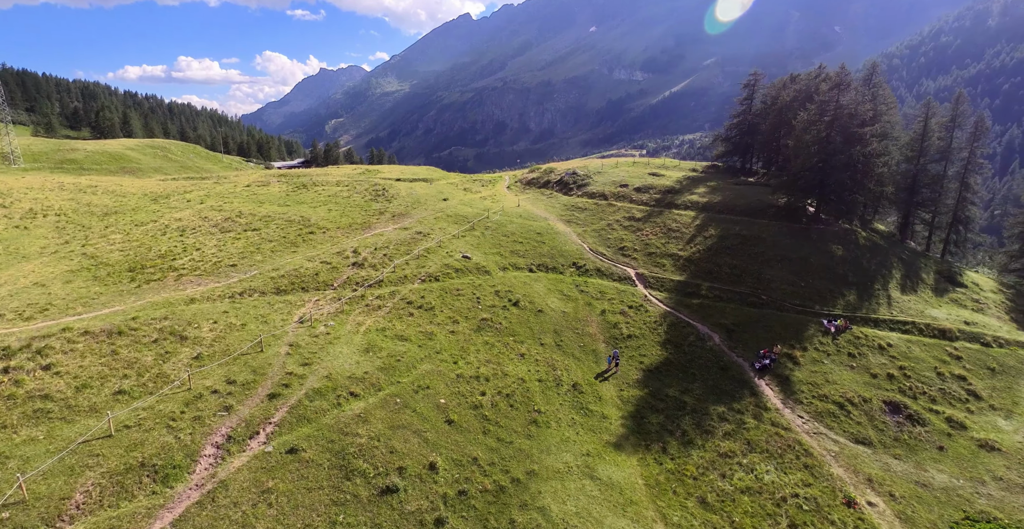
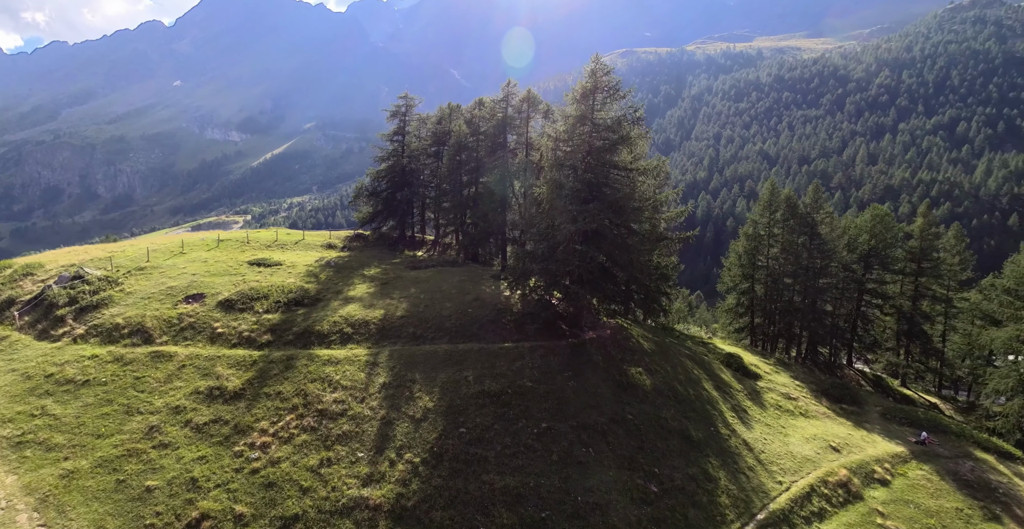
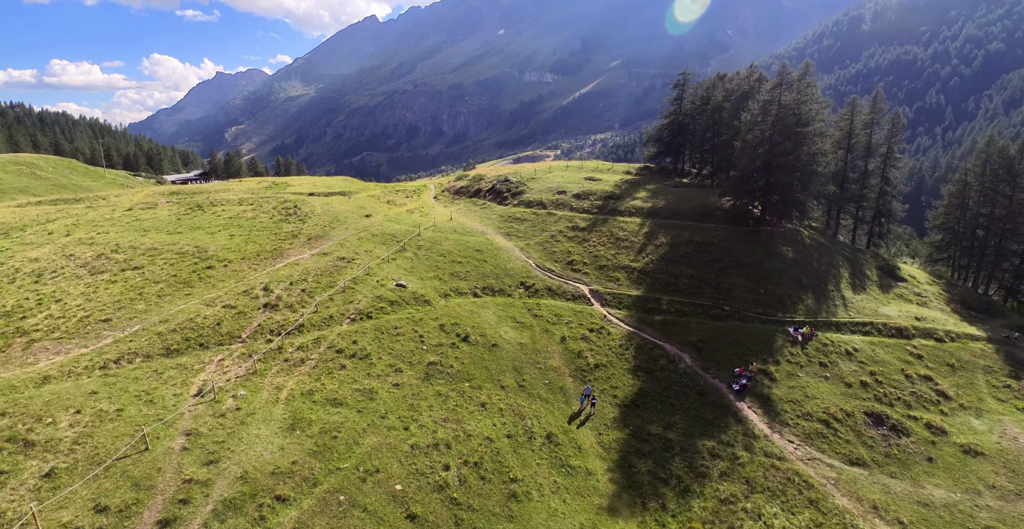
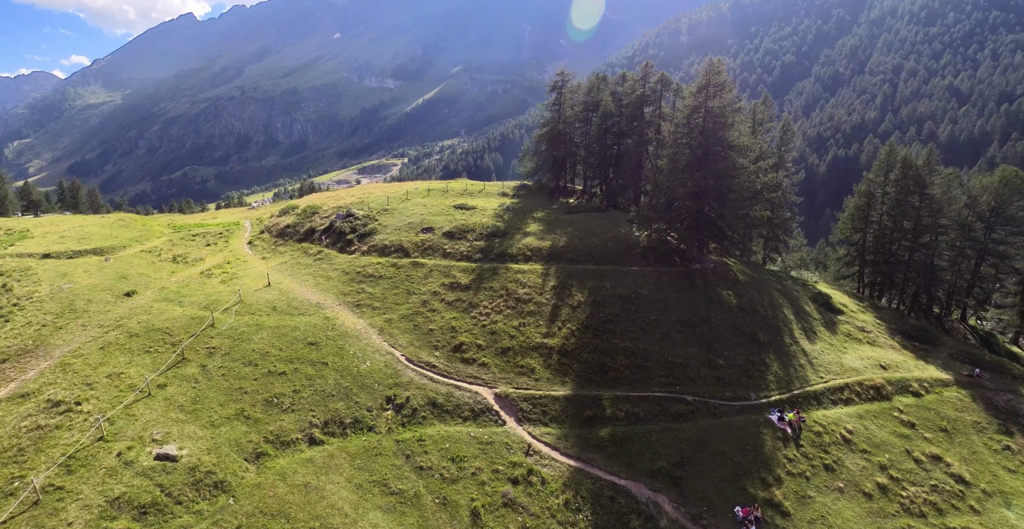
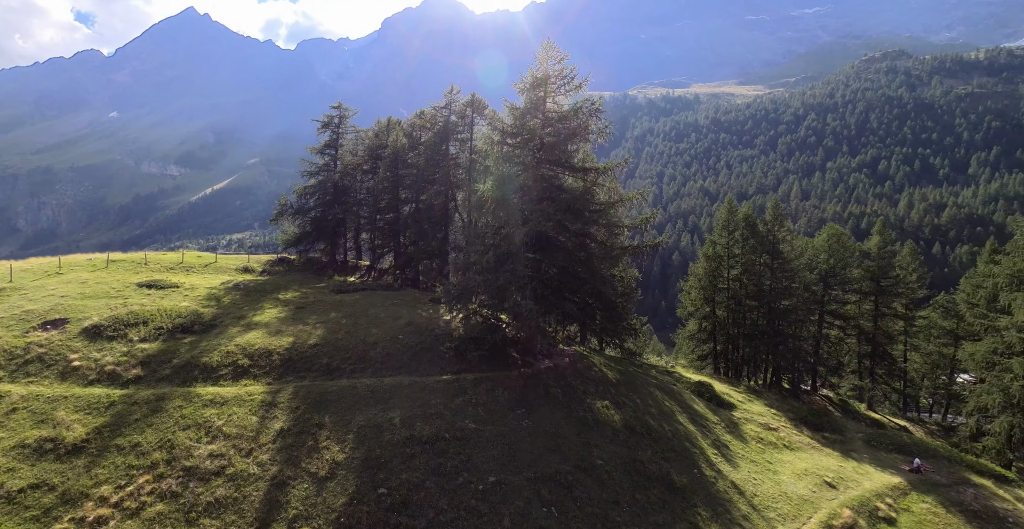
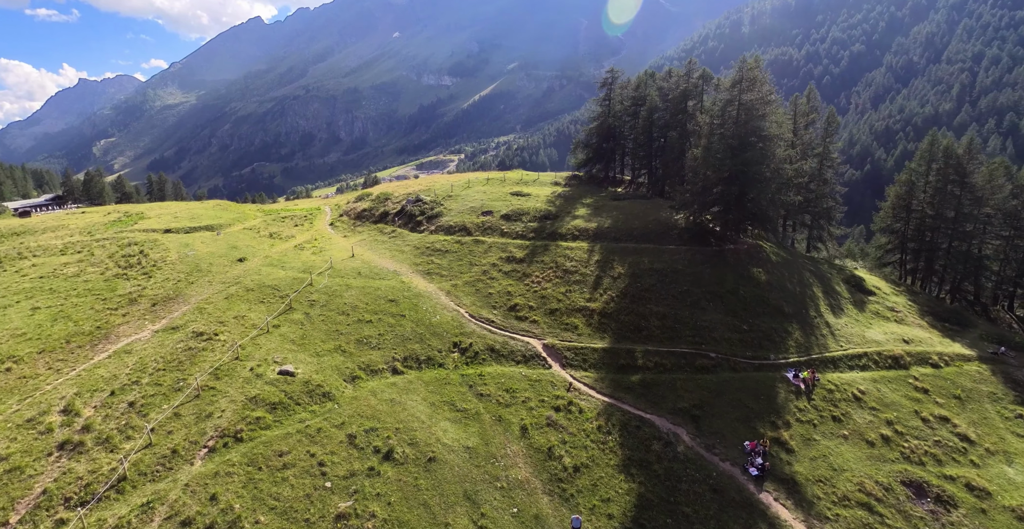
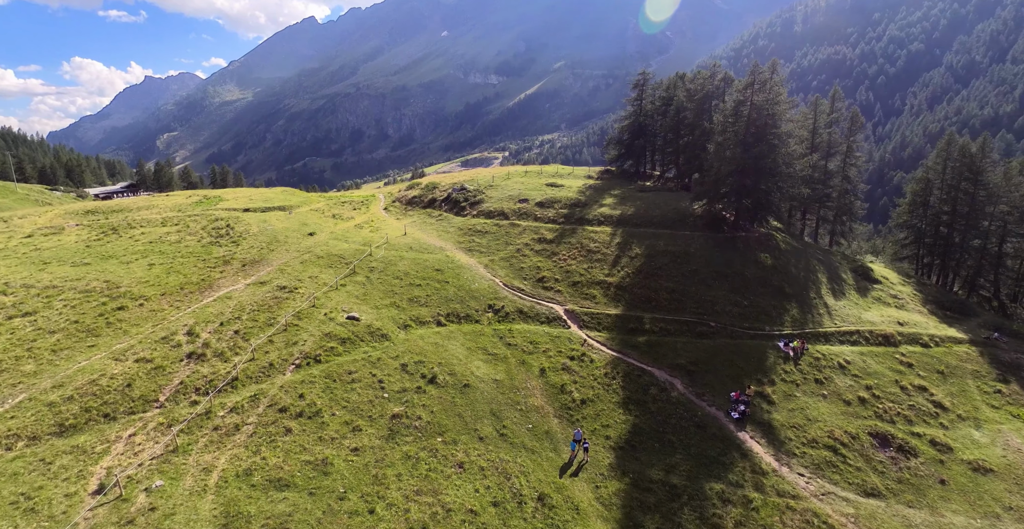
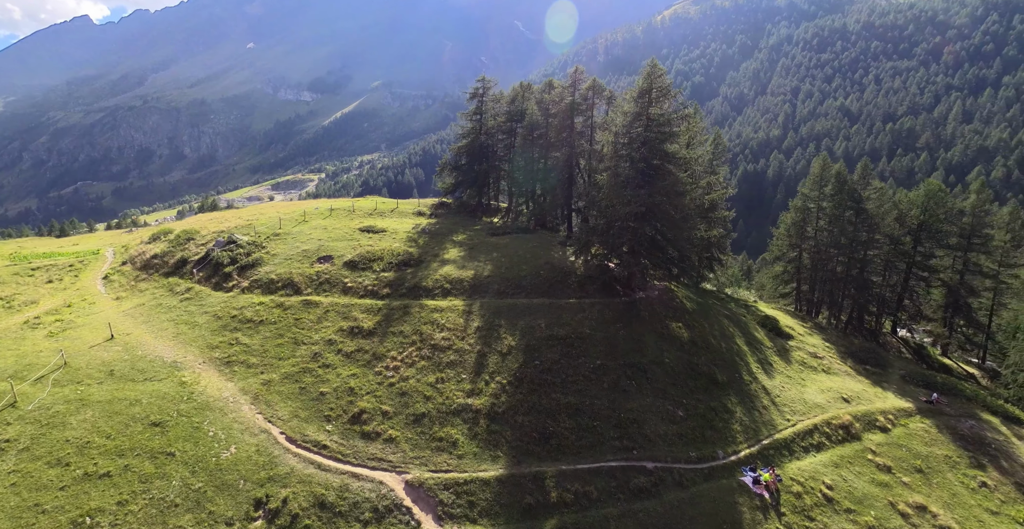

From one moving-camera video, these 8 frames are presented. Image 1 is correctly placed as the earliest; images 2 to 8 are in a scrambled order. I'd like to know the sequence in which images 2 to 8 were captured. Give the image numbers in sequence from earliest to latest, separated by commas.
3, 7, 6, 4, 8, 2, 5
